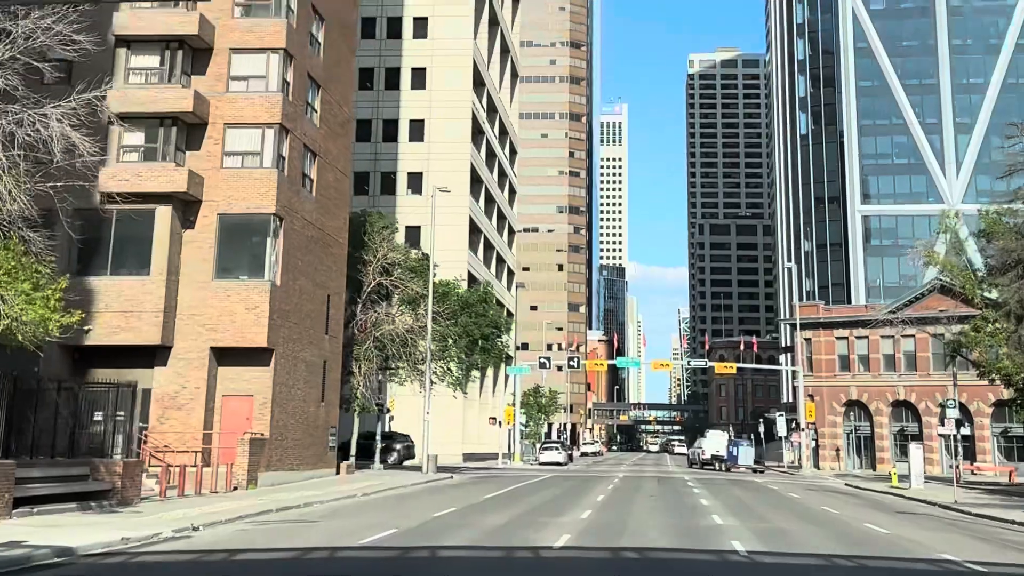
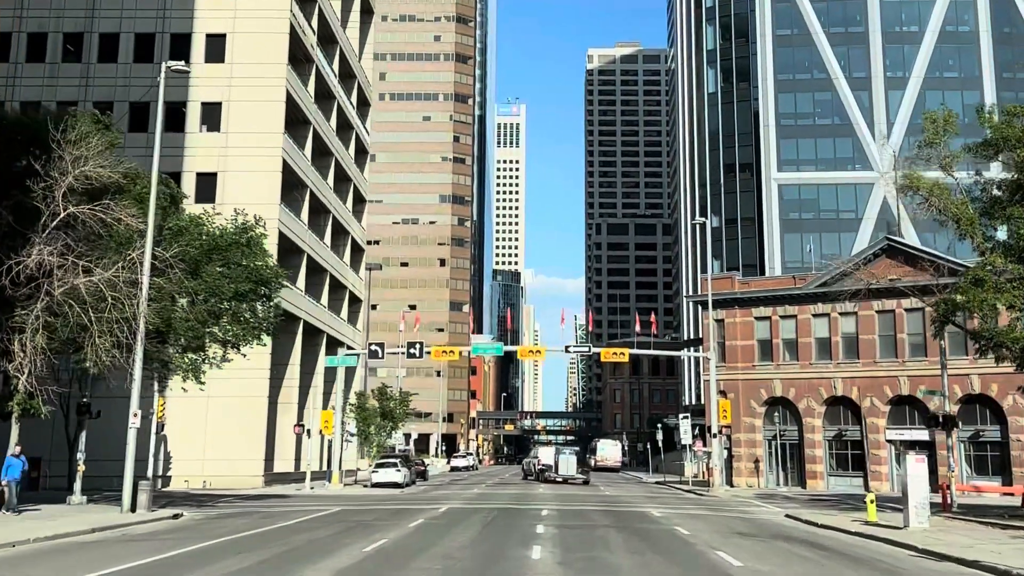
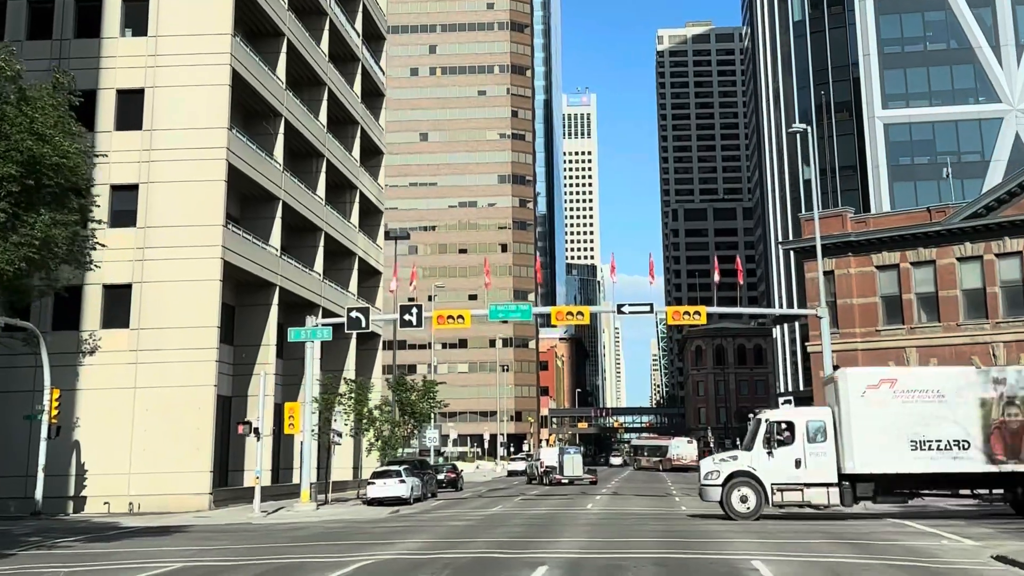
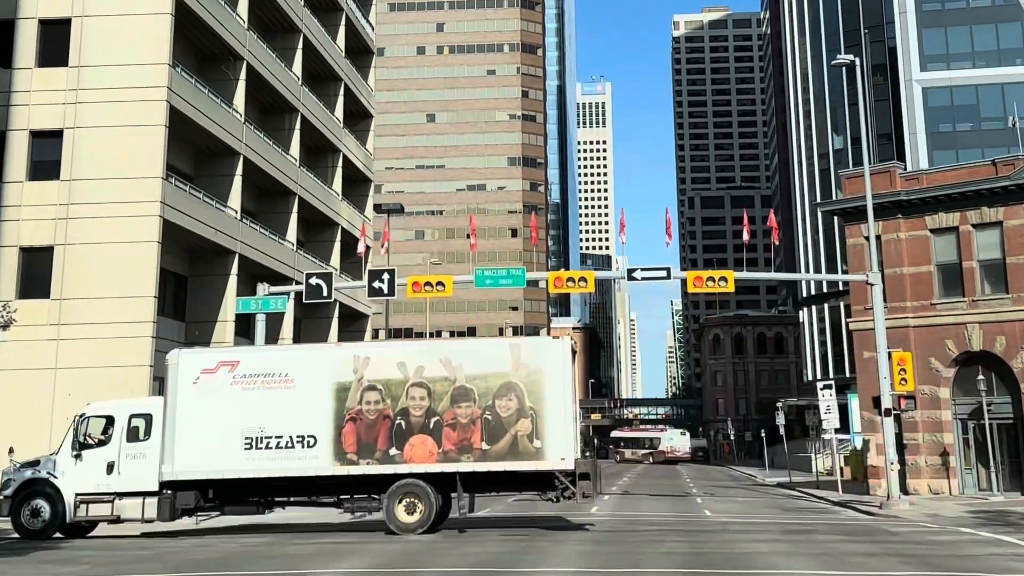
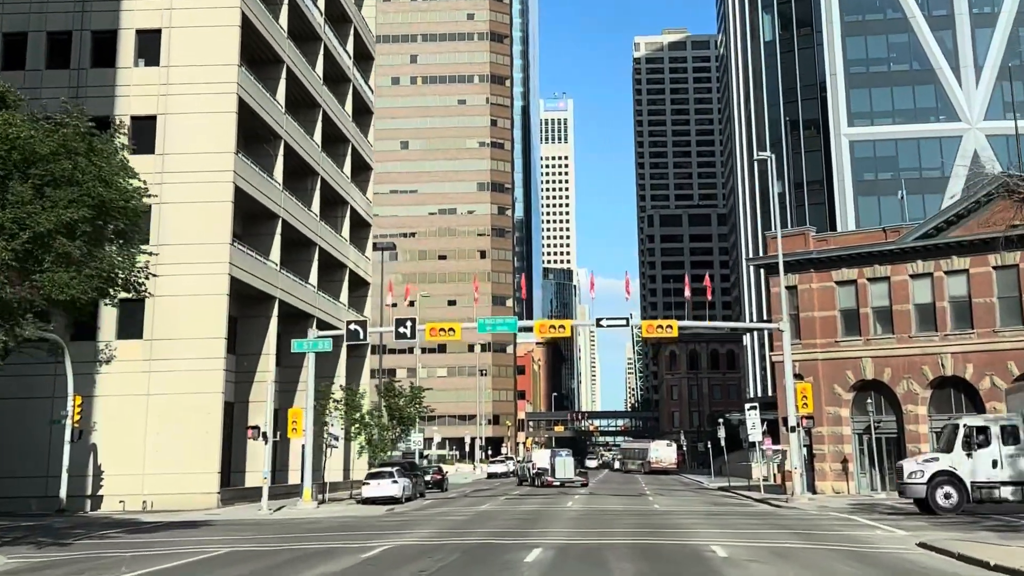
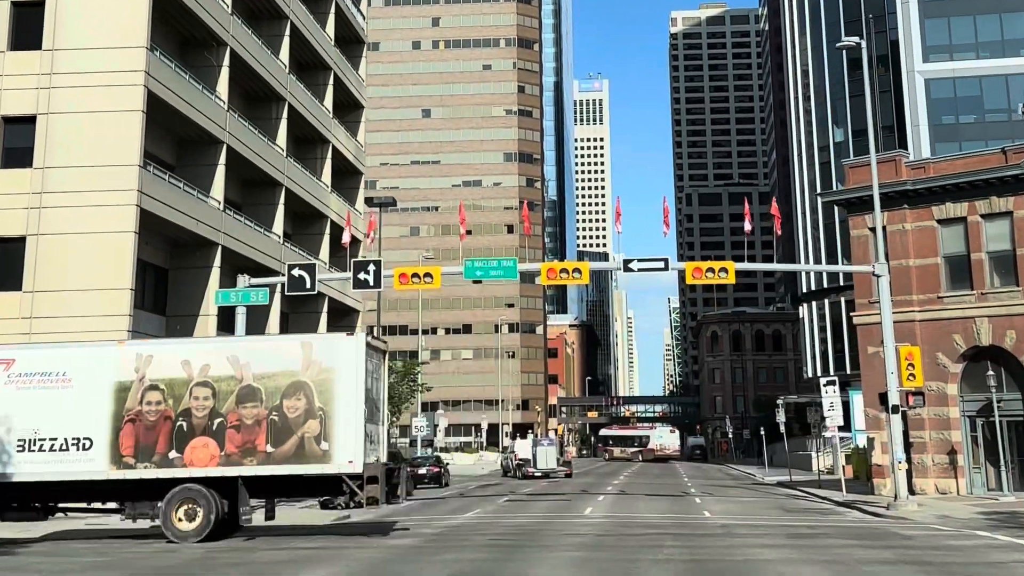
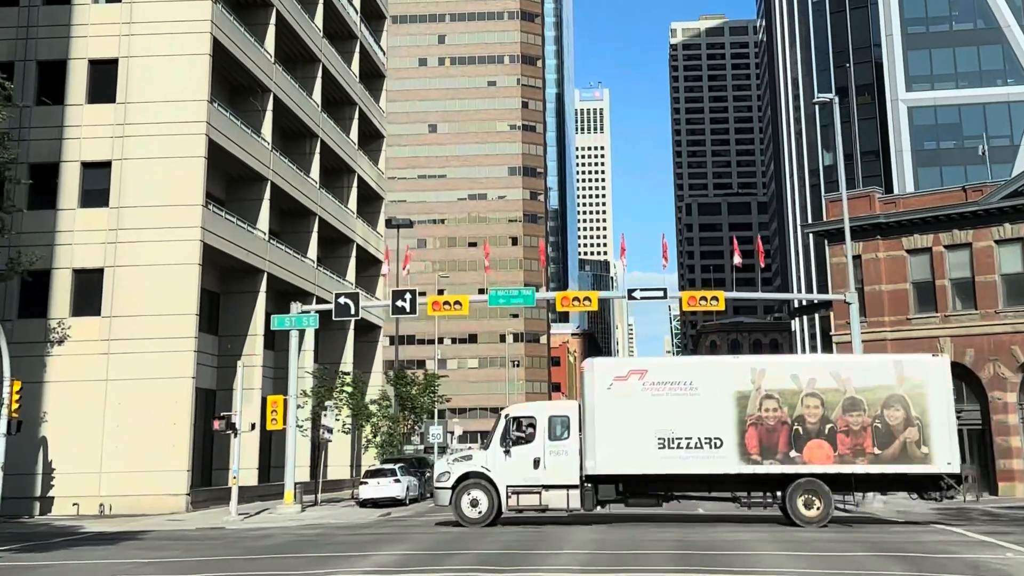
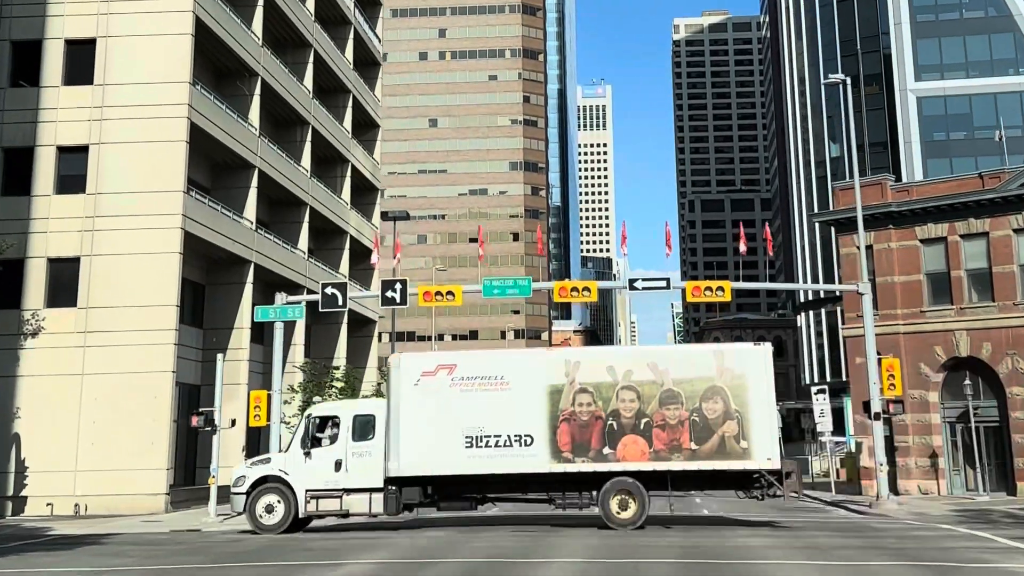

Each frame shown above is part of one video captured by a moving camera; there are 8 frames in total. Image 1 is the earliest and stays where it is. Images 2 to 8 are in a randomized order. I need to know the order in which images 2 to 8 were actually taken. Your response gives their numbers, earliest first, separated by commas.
2, 5, 3, 7, 8, 4, 6
